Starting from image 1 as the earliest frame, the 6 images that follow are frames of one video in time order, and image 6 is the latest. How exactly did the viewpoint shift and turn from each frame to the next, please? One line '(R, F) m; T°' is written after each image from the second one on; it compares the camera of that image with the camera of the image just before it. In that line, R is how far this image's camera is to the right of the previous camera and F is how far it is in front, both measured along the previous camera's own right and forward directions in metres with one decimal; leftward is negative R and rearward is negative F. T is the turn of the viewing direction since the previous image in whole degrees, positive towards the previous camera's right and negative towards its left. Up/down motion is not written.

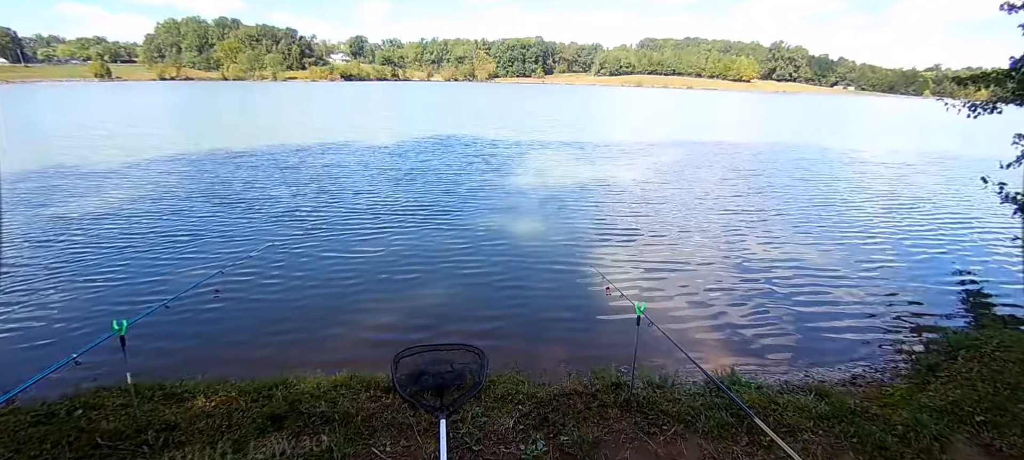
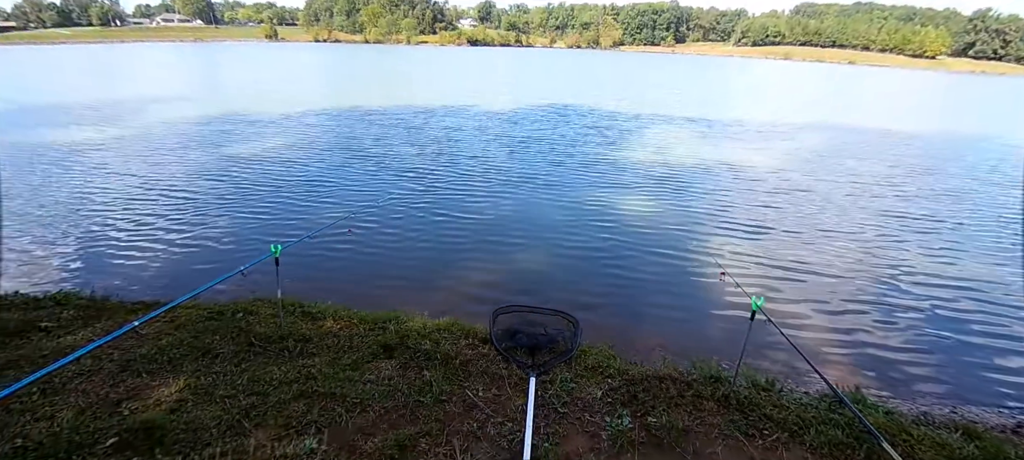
(0.0, 0.0) m; -13°
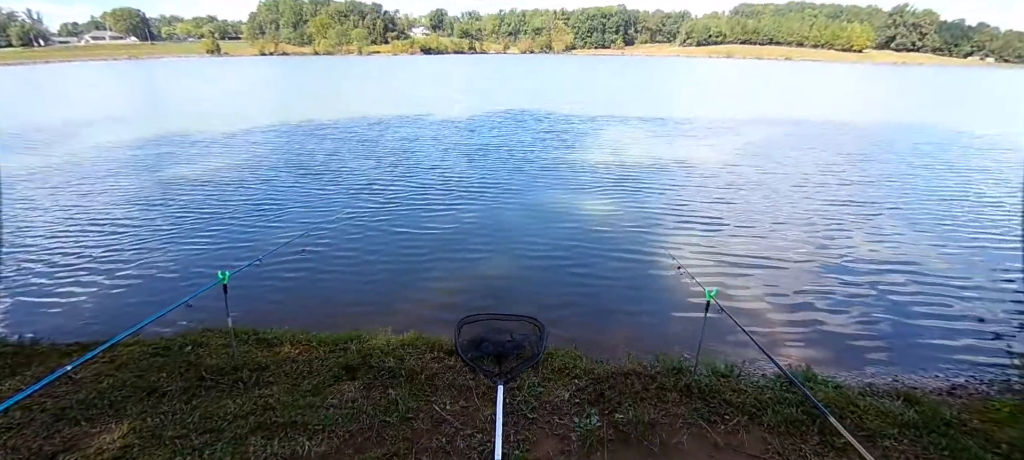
(0.0, 0.0) m; +4°
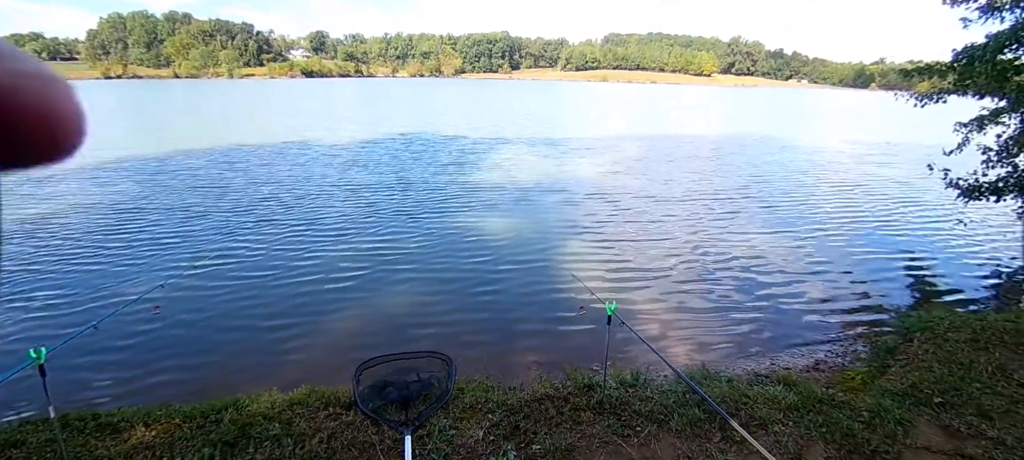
(0.0, +0.2) m; +12°
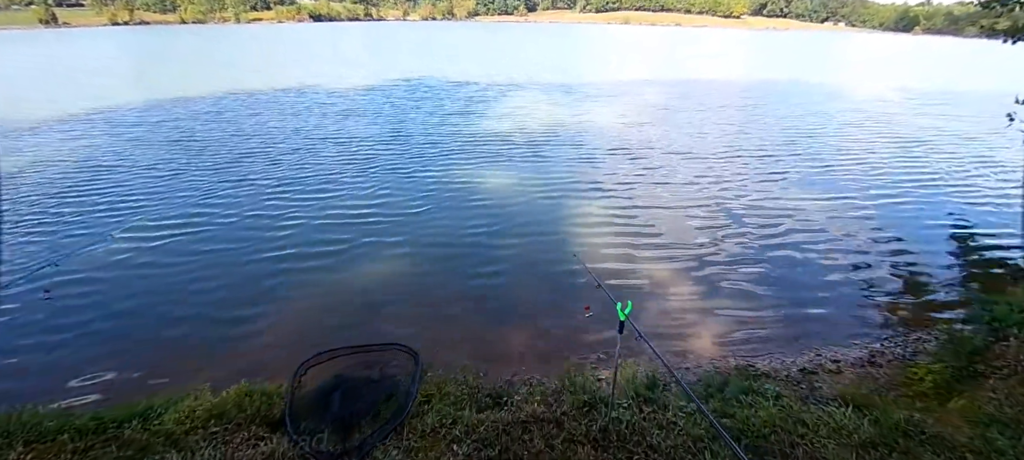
(+0.3, +1.4) m; -2°
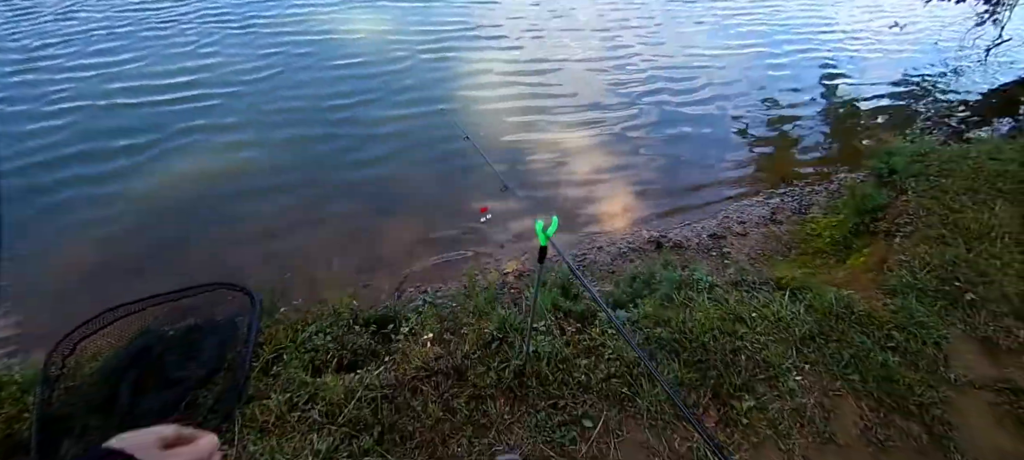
(+0.2, +1.2) m; +12°
